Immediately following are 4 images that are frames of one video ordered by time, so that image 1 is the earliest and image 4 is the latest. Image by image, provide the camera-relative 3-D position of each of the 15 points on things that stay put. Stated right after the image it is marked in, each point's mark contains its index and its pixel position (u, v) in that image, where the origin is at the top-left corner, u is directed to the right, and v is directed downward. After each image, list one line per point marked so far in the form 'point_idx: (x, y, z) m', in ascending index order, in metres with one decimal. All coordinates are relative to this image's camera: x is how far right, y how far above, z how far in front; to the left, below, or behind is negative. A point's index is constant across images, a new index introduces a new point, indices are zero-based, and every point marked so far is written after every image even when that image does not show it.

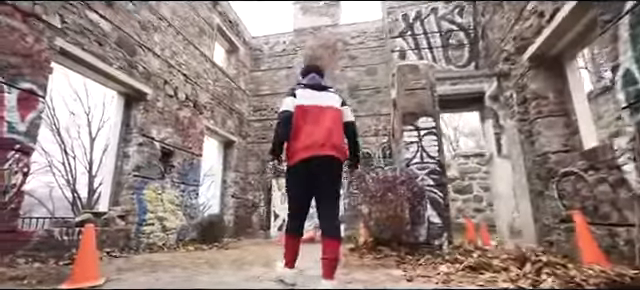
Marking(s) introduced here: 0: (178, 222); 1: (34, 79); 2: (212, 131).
0: (-3.1, -1.7, +8.4) m
1: (-4.2, +1.0, +5.7) m
2: (-2.6, +0.3, +9.6) m
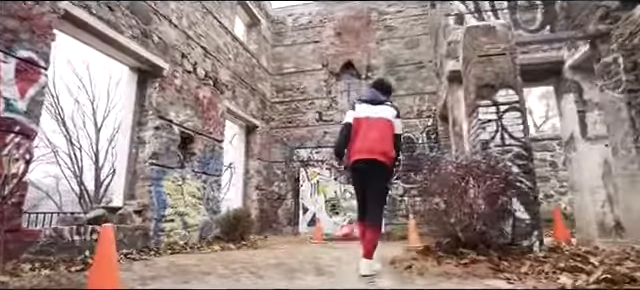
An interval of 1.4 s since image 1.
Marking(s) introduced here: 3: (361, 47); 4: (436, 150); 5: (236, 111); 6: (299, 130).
0: (-2.3, -1.4, +7.3) m
1: (-3.4, +1.2, +4.6) m
2: (-1.8, +0.7, +8.5) m
3: (+1.0, +2.4, +9.5) m
4: (+2.2, -0.1, +7.3) m
5: (-1.8, +0.7, +8.4) m
6: (-0.5, +0.4, +9.5) m
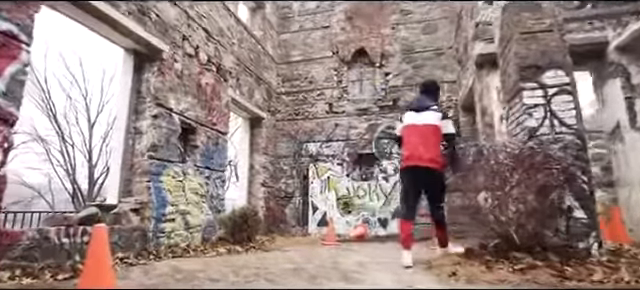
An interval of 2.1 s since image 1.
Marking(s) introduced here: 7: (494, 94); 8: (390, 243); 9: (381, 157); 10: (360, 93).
0: (-2.0, -1.2, +6.7) m
1: (-3.2, +1.3, +3.9) m
2: (-1.6, +0.8, +7.8) m
3: (+1.2, +2.6, +8.8) m
4: (+2.5, 0.0, +6.7) m
5: (-1.6, +0.9, +7.7) m
6: (-0.3, +0.5, +8.8) m
7: (+2.8, +0.8, +6.3) m
8: (+1.3, -1.8, +7.1) m
9: (+1.3, -0.2, +8.3) m
10: (+0.9, +1.2, +8.6) m
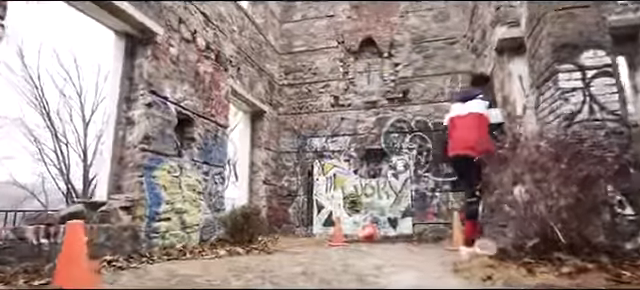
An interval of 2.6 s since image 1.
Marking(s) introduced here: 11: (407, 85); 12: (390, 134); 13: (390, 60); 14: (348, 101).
0: (-1.9, -1.1, +6.2) m
1: (-3.0, +1.4, +3.4) m
2: (-1.5, +0.9, +7.3) m
3: (+1.3, +2.7, +8.3) m
4: (+2.6, +0.2, +6.2) m
5: (-1.5, +1.0, +7.2) m
6: (-0.2, +0.6, +8.3) m
7: (+3.0, +0.9, +5.8) m
8: (+1.4, -1.7, +6.7) m
9: (+1.4, -0.1, +7.8) m
10: (+1.0, +1.3, +8.1) m
11: (+1.8, +1.2, +7.9) m
12: (+1.4, +0.2, +7.8) m
13: (+1.5, +1.8, +8.2) m
14: (+0.6, +0.9, +8.2) m
